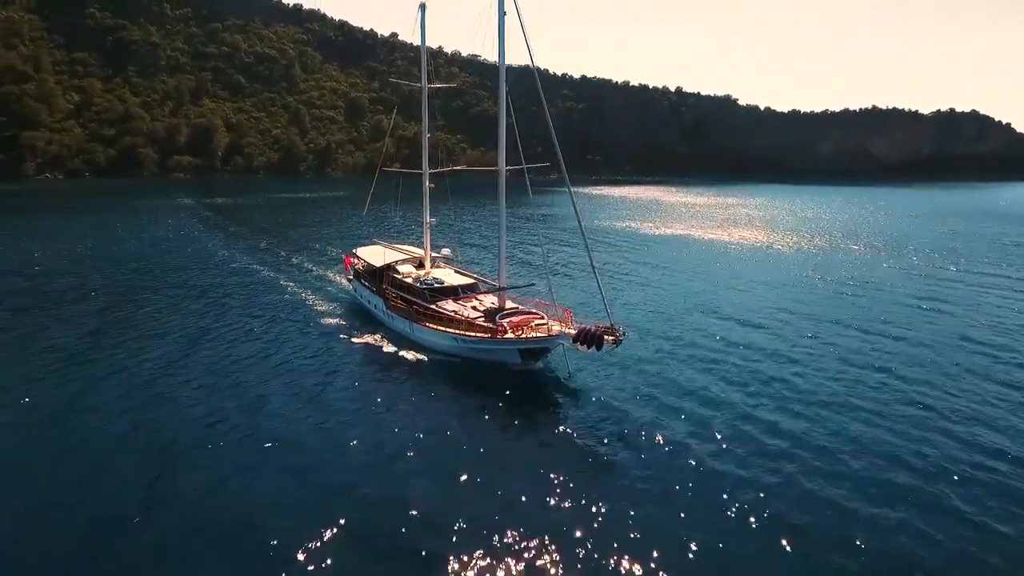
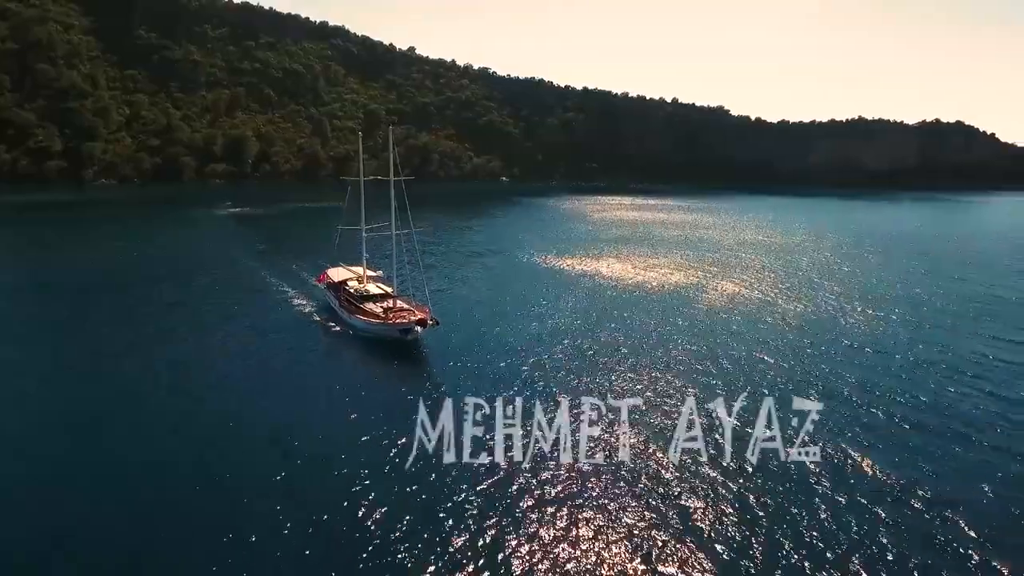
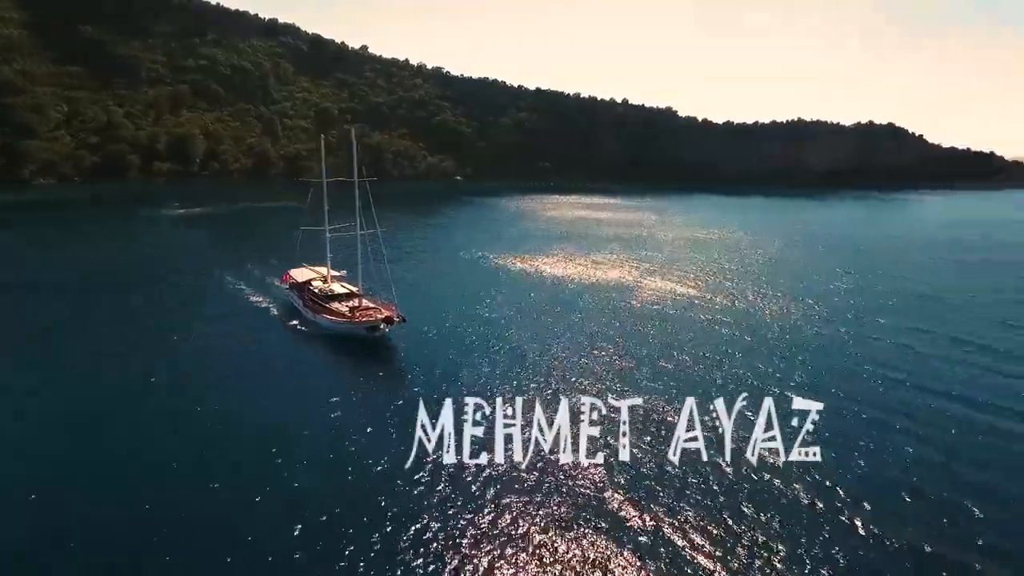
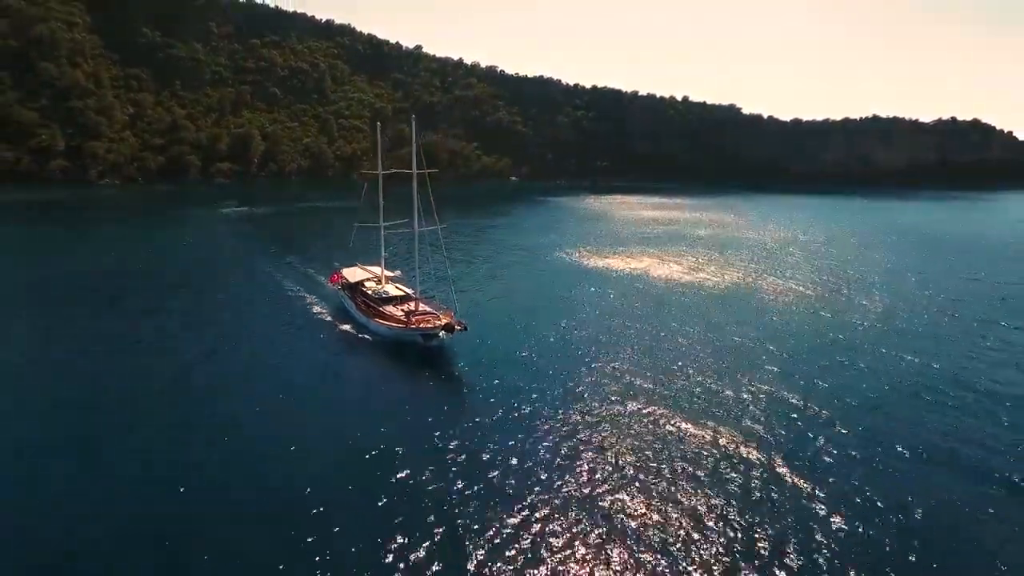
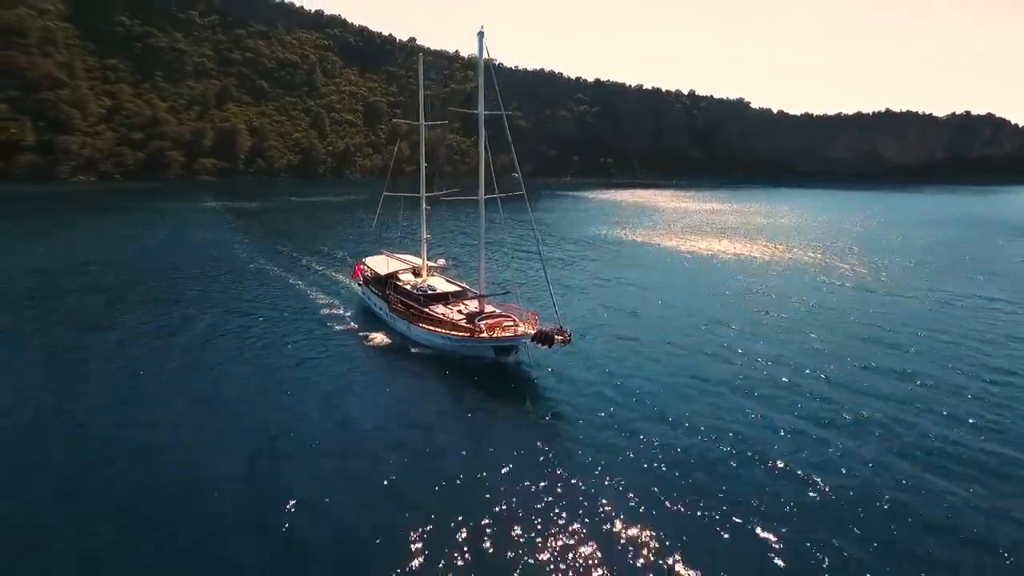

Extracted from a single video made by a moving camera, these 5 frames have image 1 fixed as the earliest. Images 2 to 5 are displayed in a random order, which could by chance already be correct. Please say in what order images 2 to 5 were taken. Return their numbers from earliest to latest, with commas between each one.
5, 4, 2, 3
